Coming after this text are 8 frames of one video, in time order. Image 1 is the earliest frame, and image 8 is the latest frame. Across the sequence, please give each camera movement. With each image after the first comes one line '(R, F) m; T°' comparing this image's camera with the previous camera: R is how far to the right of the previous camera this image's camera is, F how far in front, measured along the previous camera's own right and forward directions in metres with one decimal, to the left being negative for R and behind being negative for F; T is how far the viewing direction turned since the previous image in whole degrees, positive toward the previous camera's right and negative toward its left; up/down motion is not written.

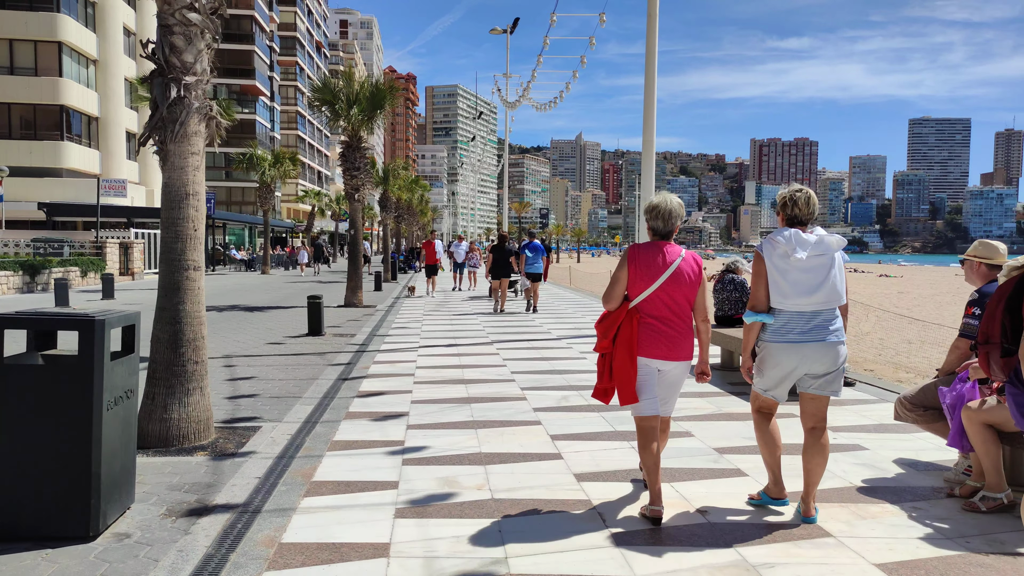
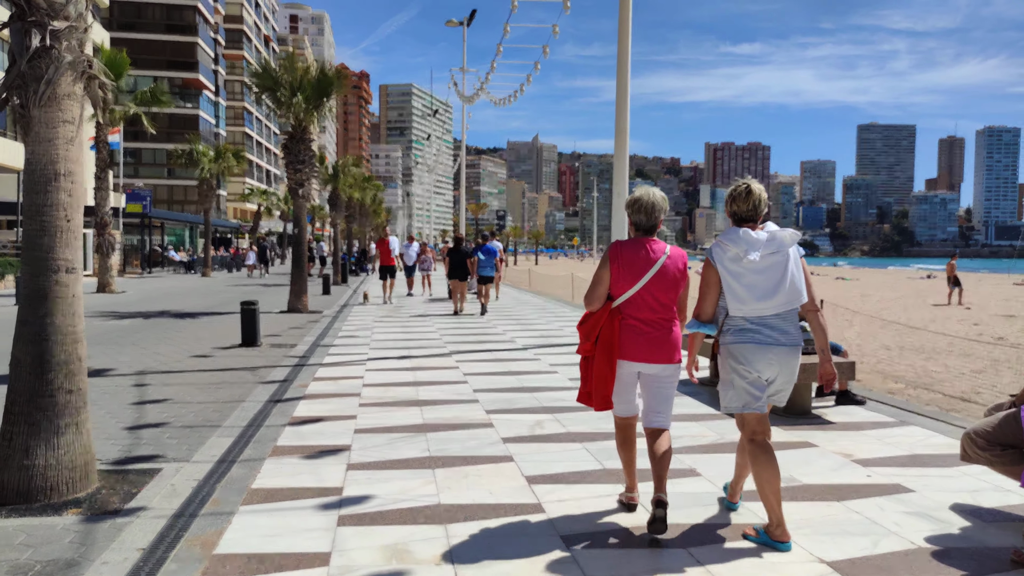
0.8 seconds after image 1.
(-0.1, +1.1) m; +4°
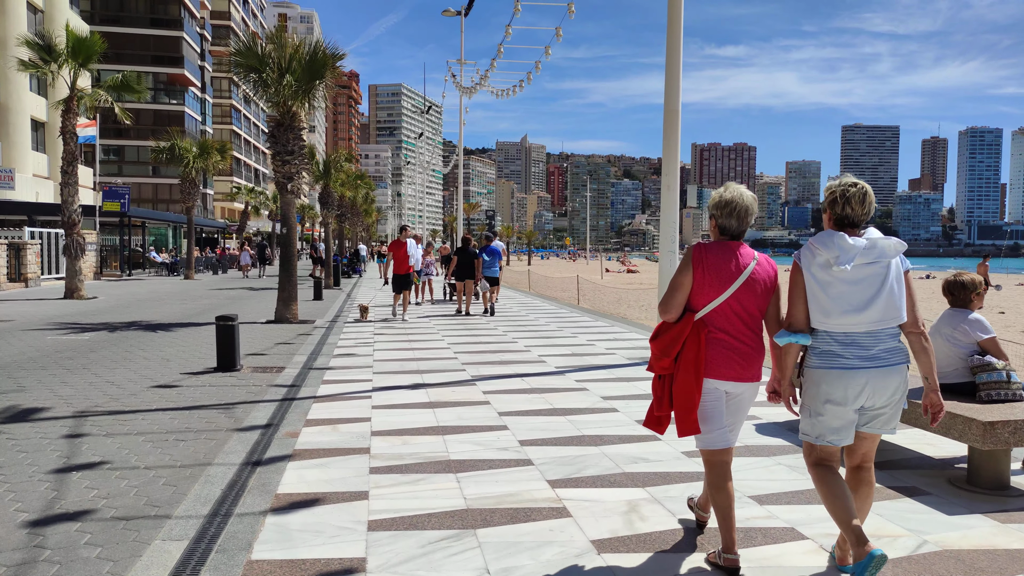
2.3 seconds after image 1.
(-0.5, +1.9) m; +1°
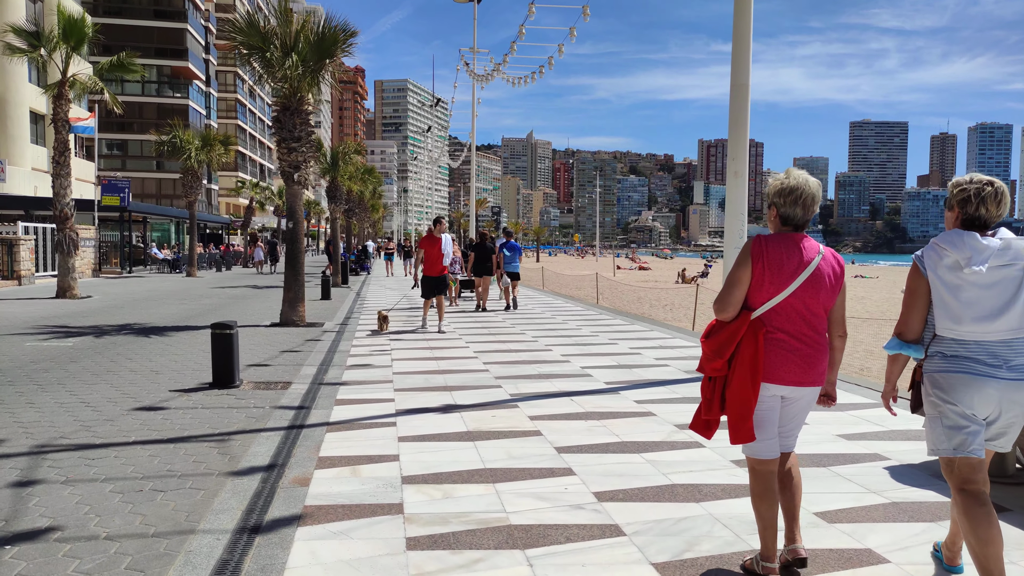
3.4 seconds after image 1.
(-0.4, +1.3) m; 0°
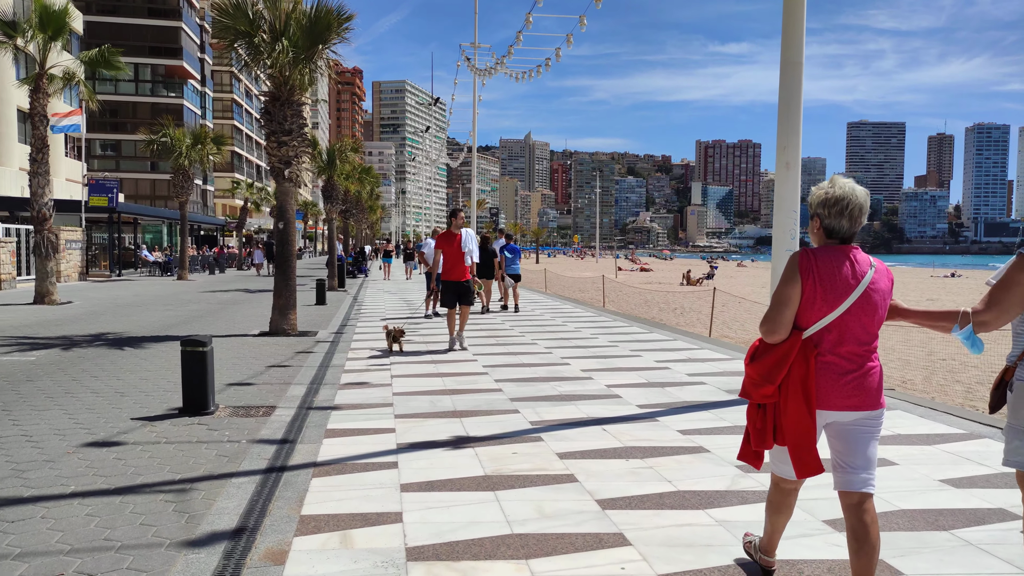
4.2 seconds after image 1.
(-0.2, +1.1) m; 0°
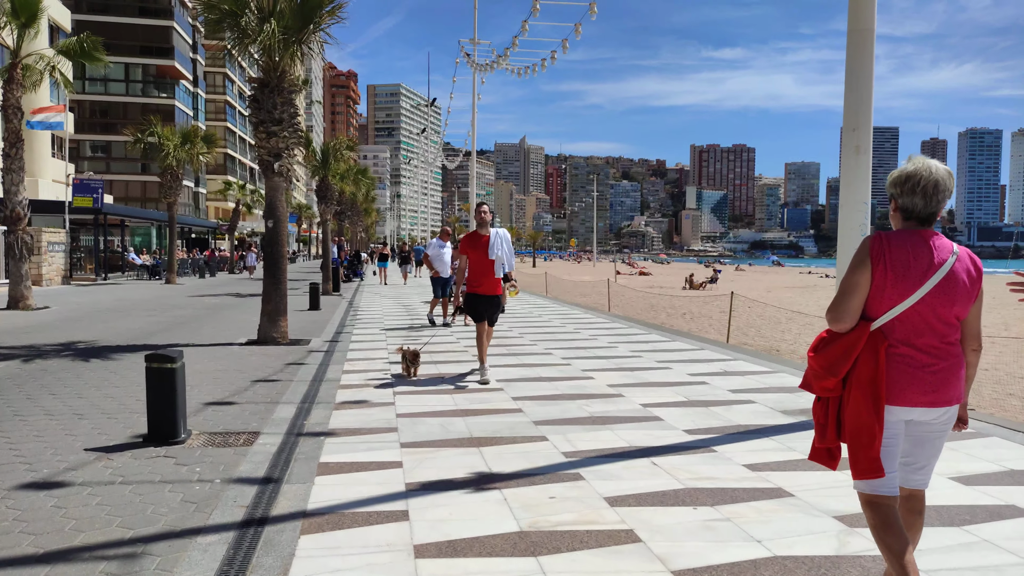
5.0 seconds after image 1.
(-0.3, +1.0) m; 0°
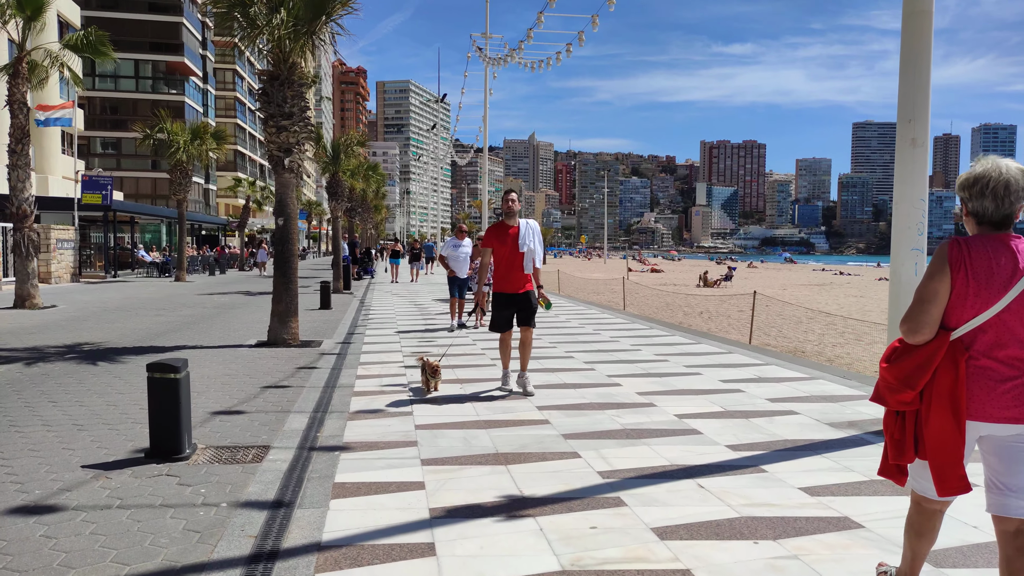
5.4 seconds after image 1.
(-0.2, +0.4) m; -1°
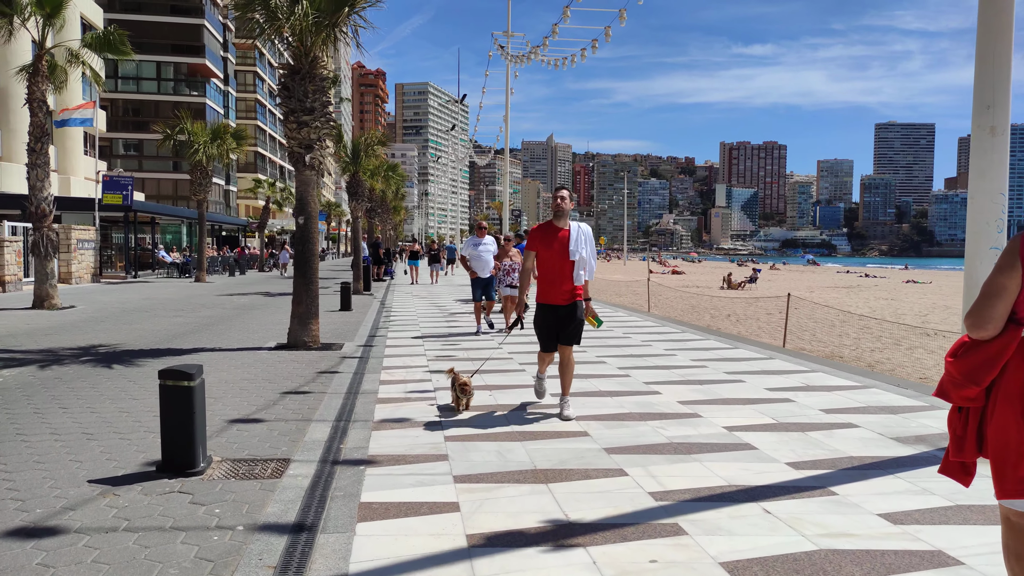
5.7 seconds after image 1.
(-0.2, +0.4) m; -1°
